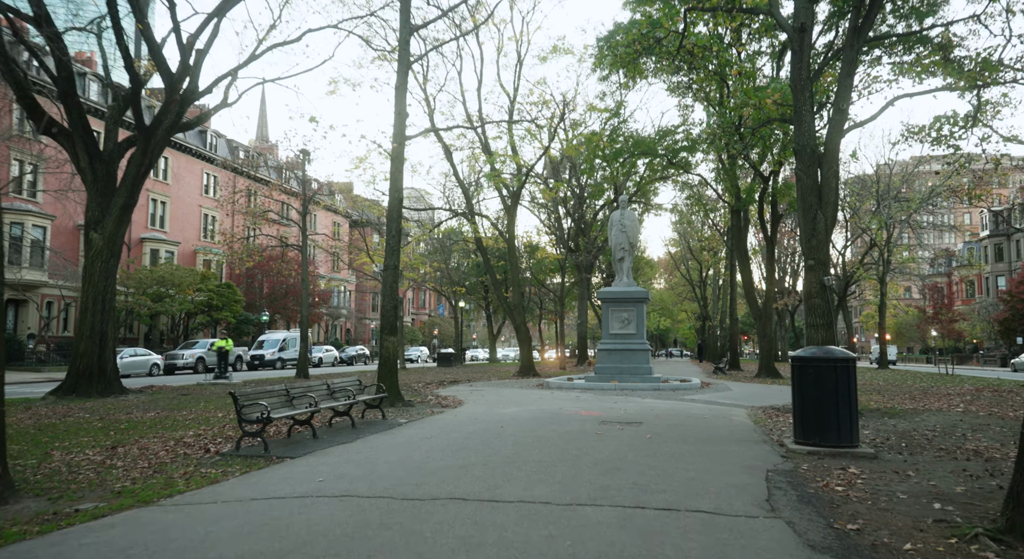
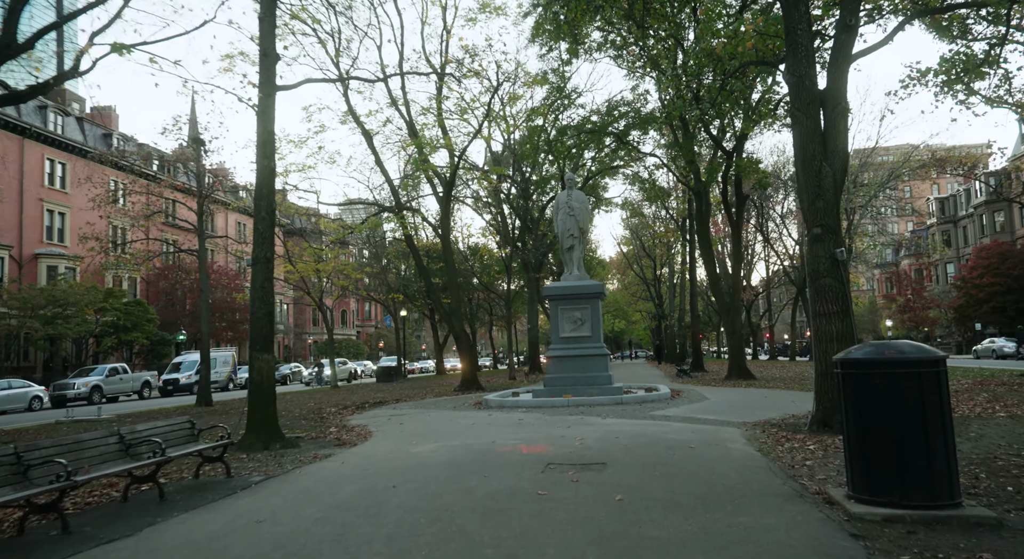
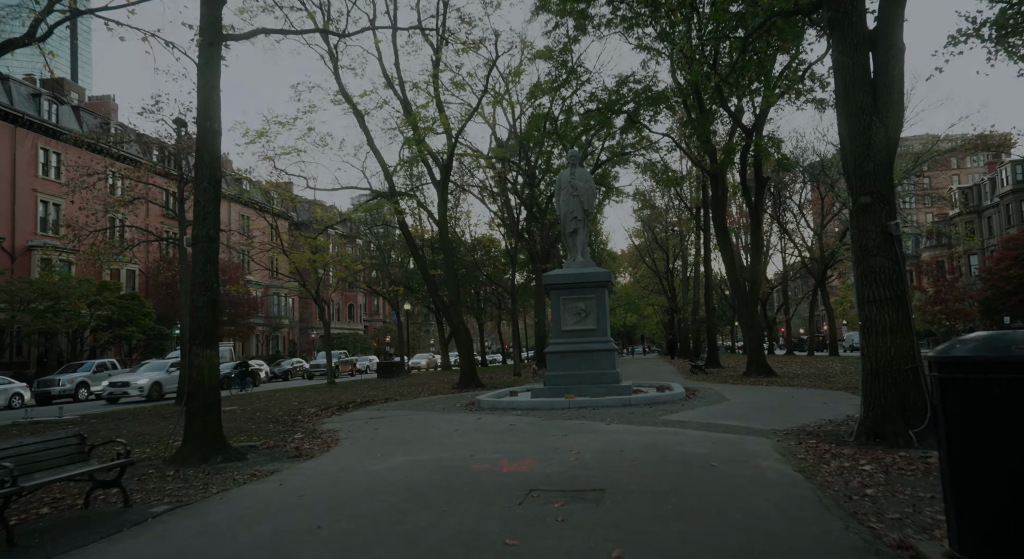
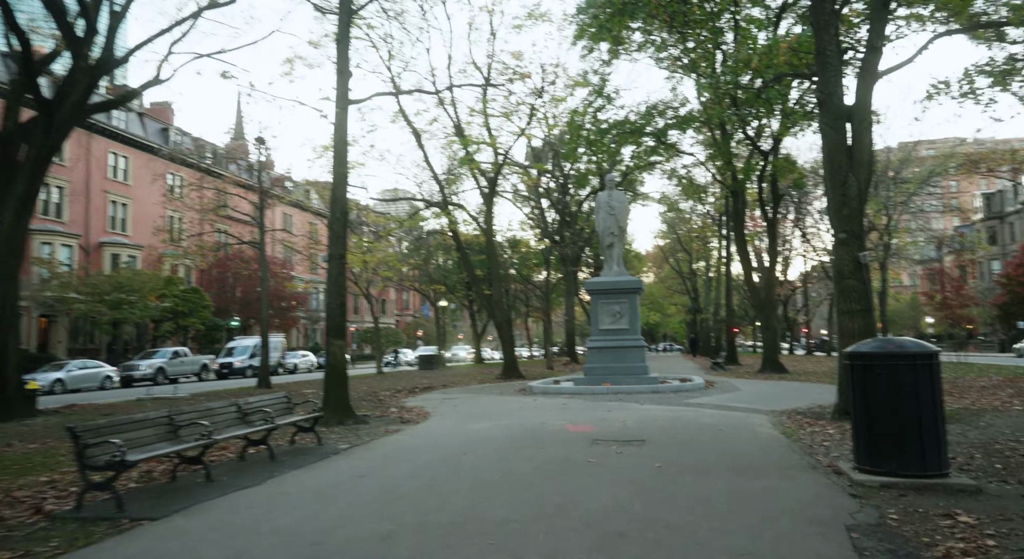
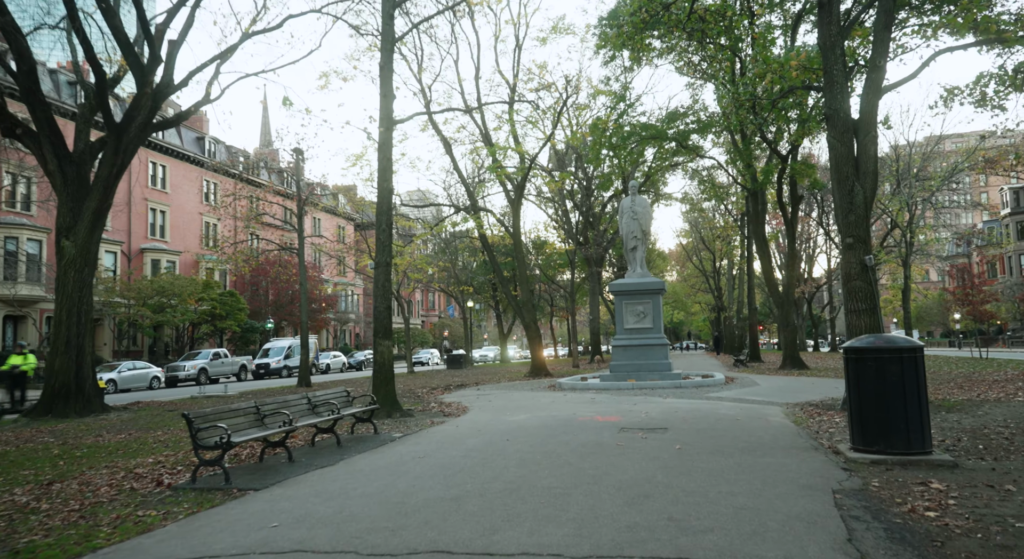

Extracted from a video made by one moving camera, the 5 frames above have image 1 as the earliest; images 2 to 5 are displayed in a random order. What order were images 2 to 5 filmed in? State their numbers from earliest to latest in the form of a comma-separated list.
5, 4, 2, 3
